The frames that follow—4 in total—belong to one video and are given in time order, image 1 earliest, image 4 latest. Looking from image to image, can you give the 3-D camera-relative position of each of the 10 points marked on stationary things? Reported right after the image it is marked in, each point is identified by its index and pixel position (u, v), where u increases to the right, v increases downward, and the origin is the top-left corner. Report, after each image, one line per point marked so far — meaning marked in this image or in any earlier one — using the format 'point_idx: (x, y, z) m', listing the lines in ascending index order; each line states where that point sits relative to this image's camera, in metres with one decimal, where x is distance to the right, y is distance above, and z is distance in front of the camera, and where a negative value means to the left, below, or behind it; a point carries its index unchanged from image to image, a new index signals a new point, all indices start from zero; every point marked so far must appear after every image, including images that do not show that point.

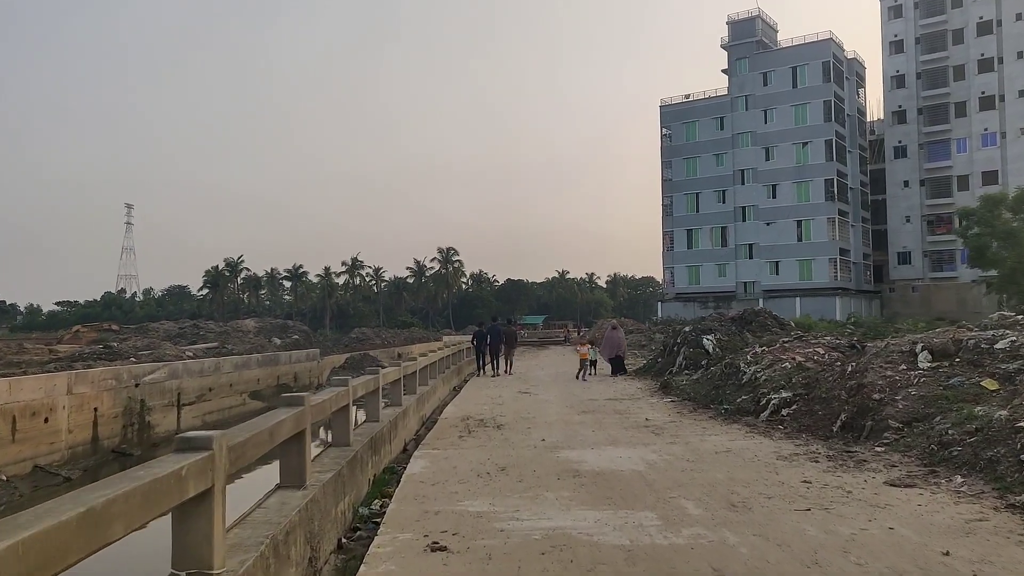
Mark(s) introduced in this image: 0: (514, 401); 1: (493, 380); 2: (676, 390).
0: (0.0, -1.8, +13.1) m
1: (-0.4, -2.0, +18.3) m
2: (+2.6, -1.6, +13.3) m
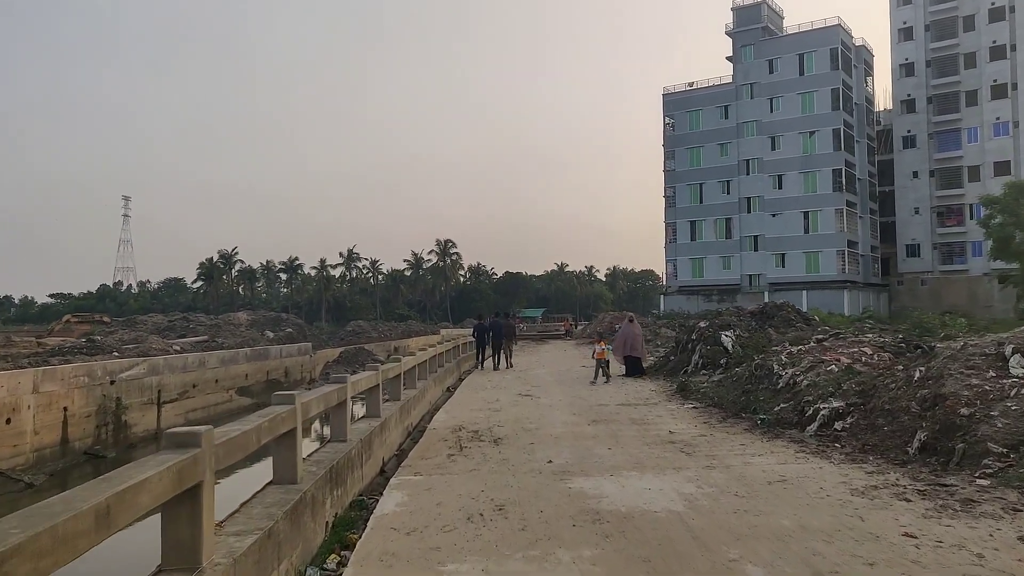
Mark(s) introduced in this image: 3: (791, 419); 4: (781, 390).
0: (0.0, -1.6, +11.6) m
1: (-0.4, -1.8, +16.8) m
2: (+2.6, -1.5, +11.8) m
3: (+2.8, -1.3, +8.4) m
4: (+3.0, -1.1, +9.4) m
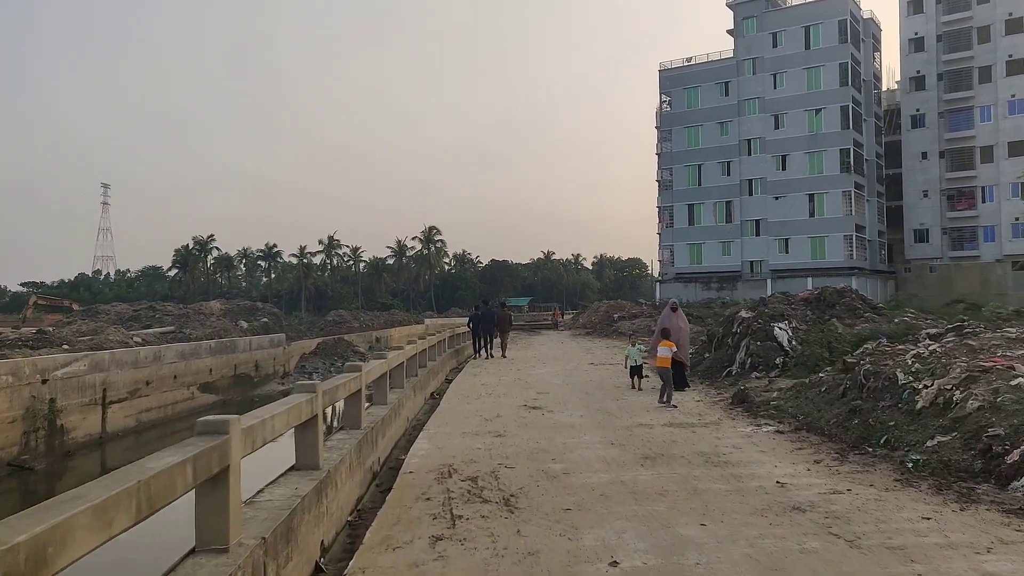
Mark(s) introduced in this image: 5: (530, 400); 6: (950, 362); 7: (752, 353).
0: (+0.1, -1.4, +8.5) m
1: (-0.4, -1.5, +13.7) m
2: (+2.7, -1.3, +8.7) m
3: (+2.9, -1.1, +5.3) m
4: (+3.2, -0.9, +6.4) m
5: (+0.2, -1.5, +10.8) m
6: (+3.7, -0.6, +7.1) m
7: (+3.4, -0.9, +12.0) m
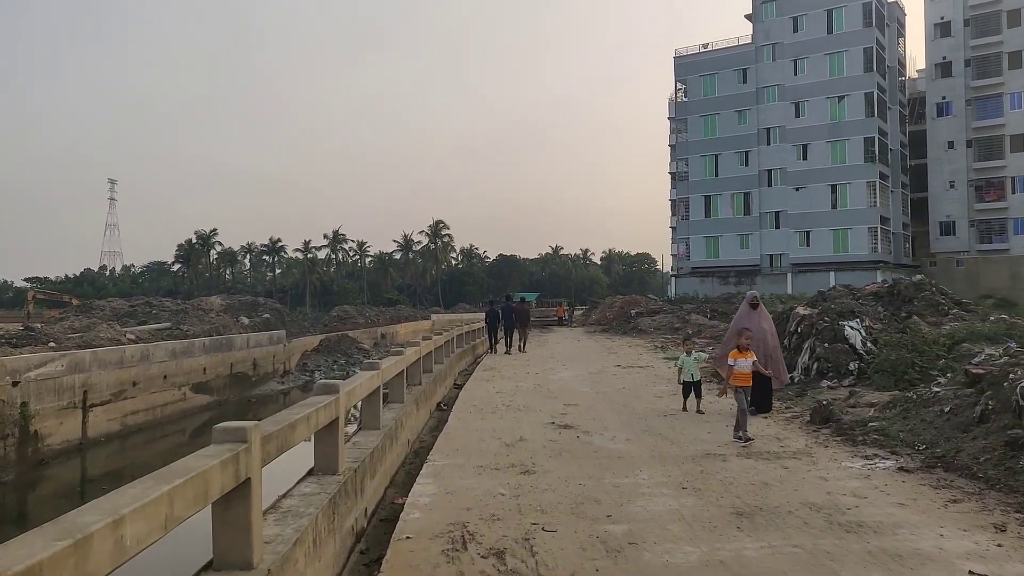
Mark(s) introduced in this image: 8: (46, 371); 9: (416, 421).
0: (+0.3, -1.3, +6.5) m
1: (-0.2, -1.4, +11.8) m
2: (+2.9, -1.2, +6.8) m
3: (+3.1, -1.1, +3.4) m
4: (+3.4, -0.9, +4.4) m
5: (+0.5, -1.4, +8.9) m
6: (+3.9, -0.5, +5.2) m
7: (+3.7, -0.8, +10.0) m
8: (-10.5, -1.9, +18.5) m
9: (-1.0, -1.3, +8.5) m
